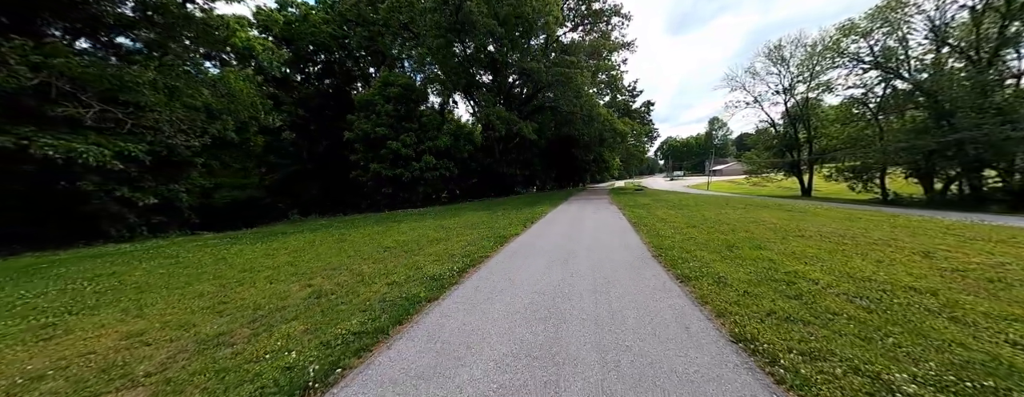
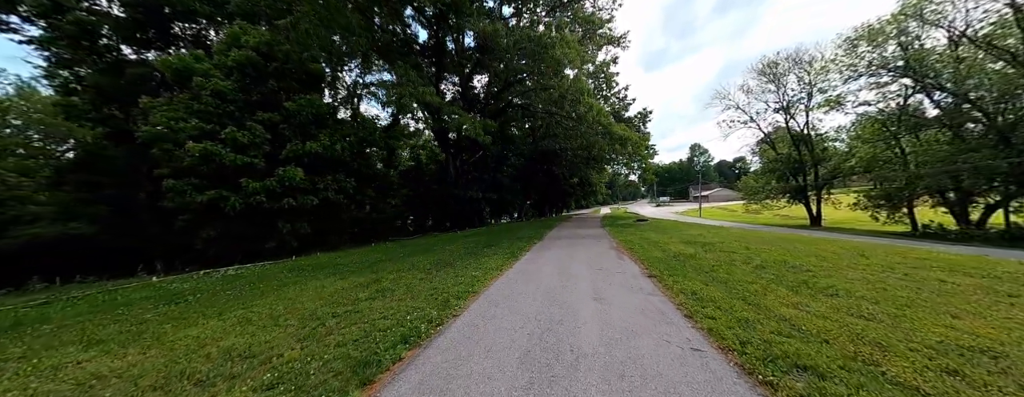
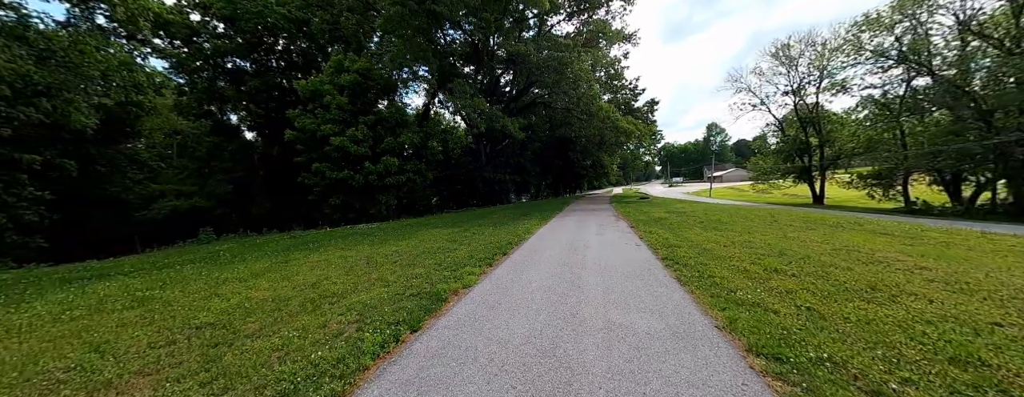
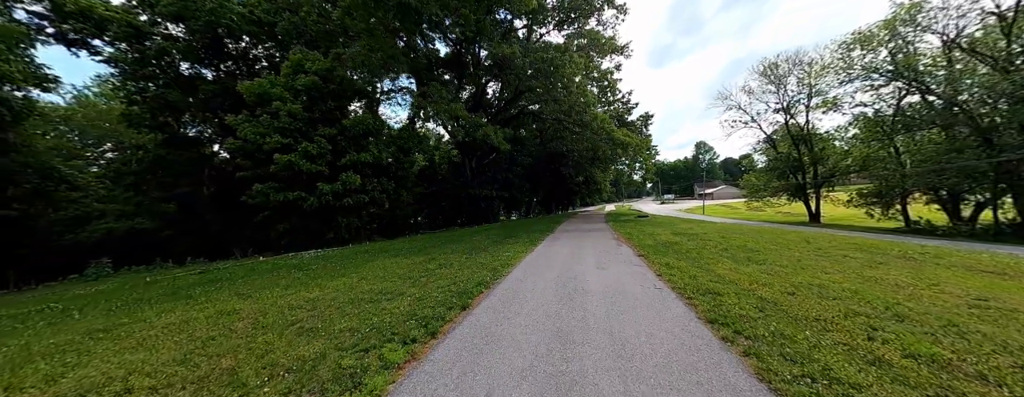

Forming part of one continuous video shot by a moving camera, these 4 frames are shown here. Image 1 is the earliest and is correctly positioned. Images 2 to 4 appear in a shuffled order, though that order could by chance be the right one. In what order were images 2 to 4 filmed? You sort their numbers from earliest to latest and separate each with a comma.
3, 4, 2
